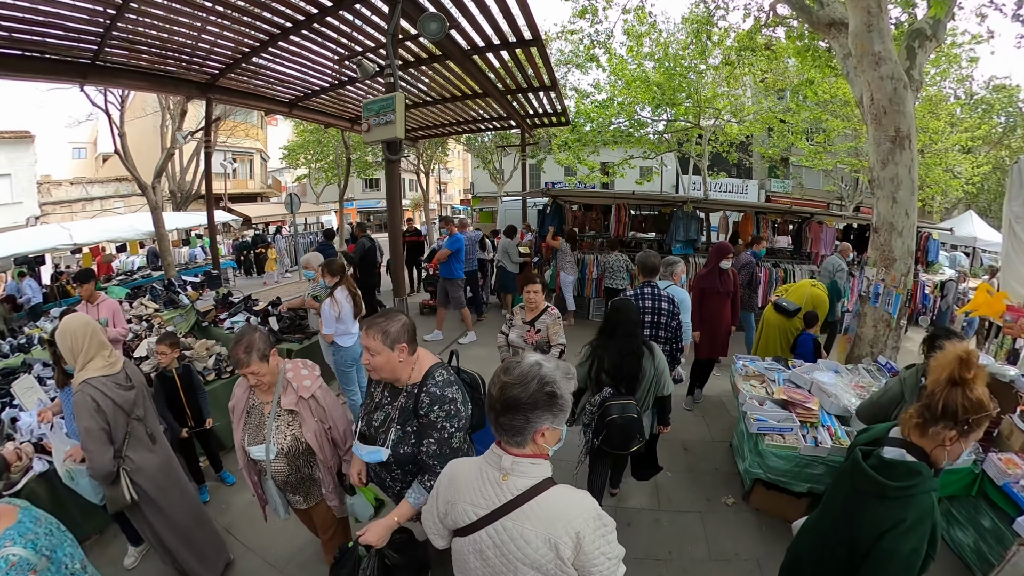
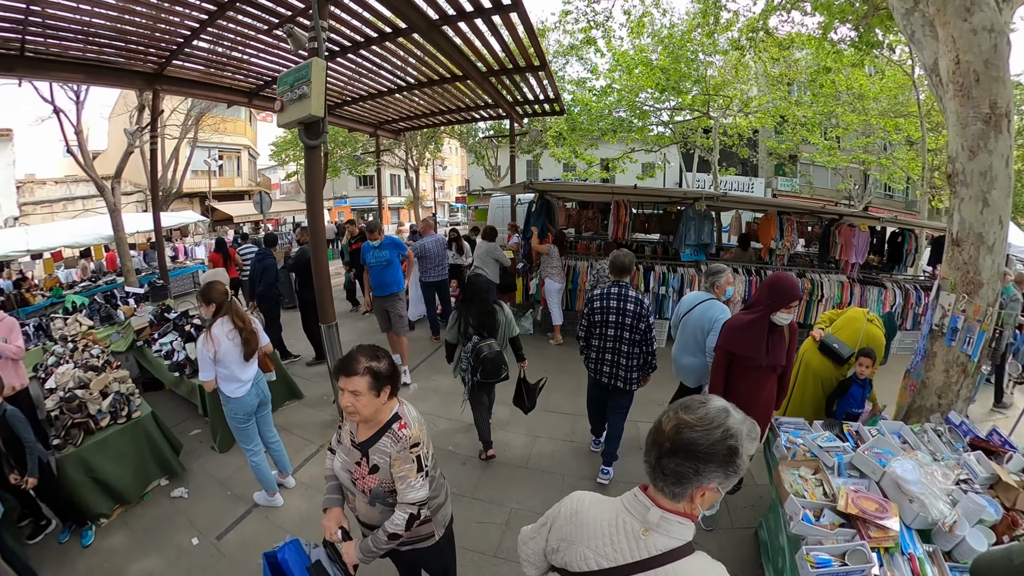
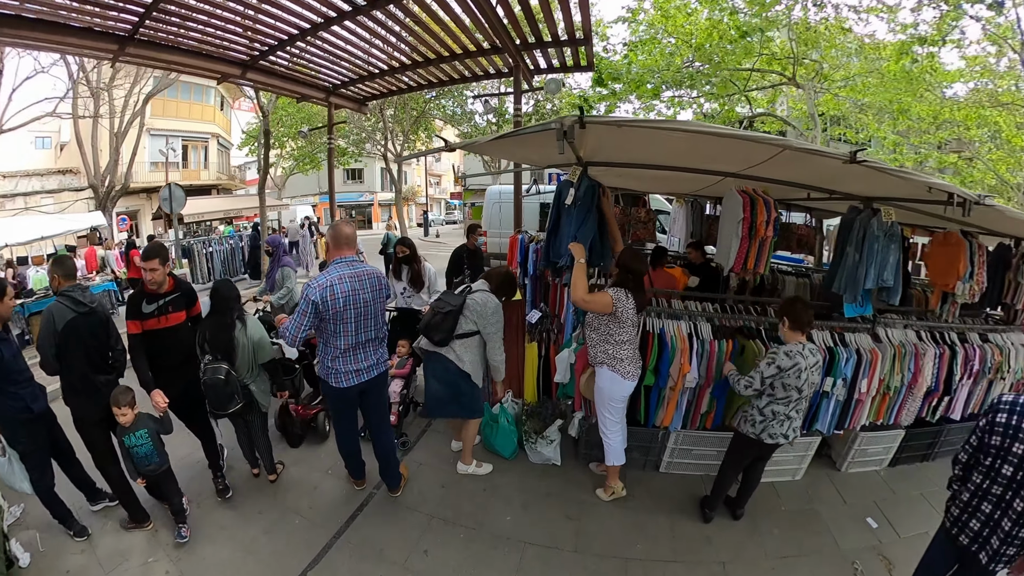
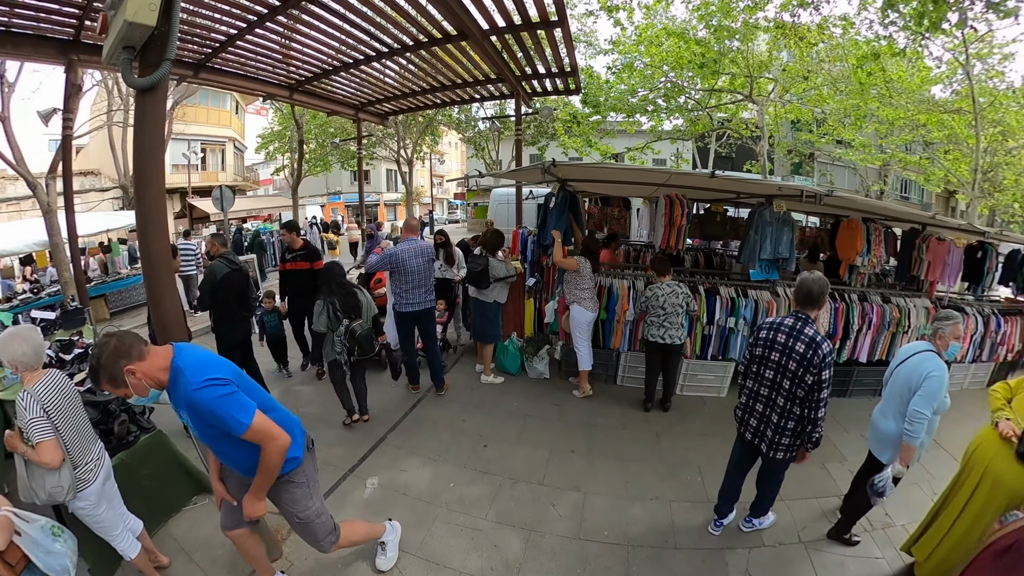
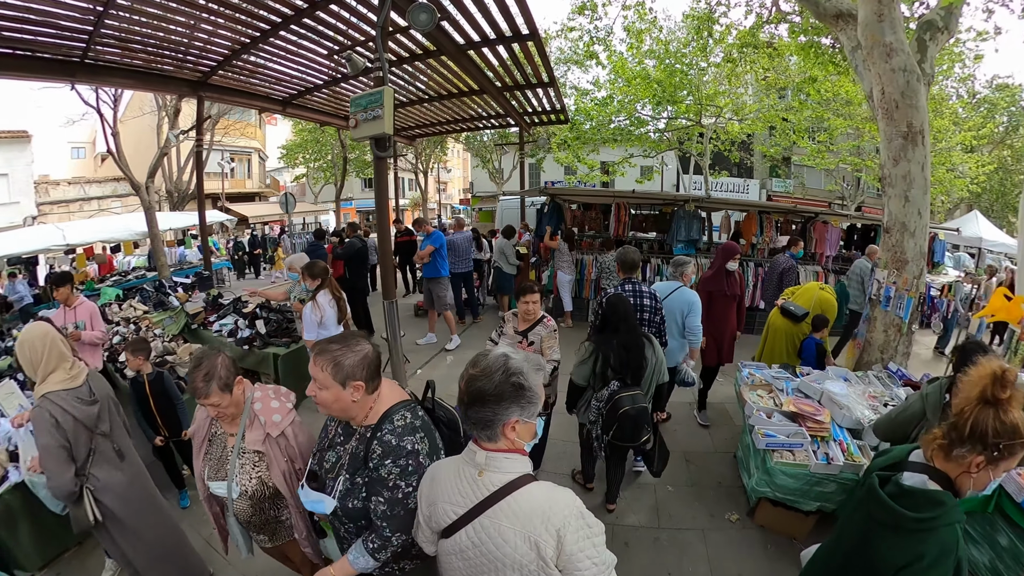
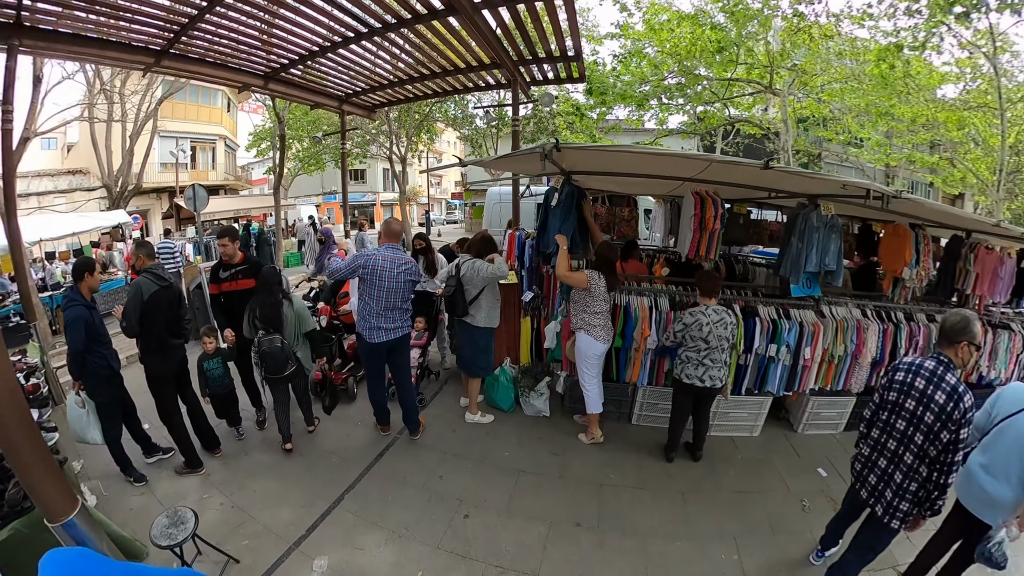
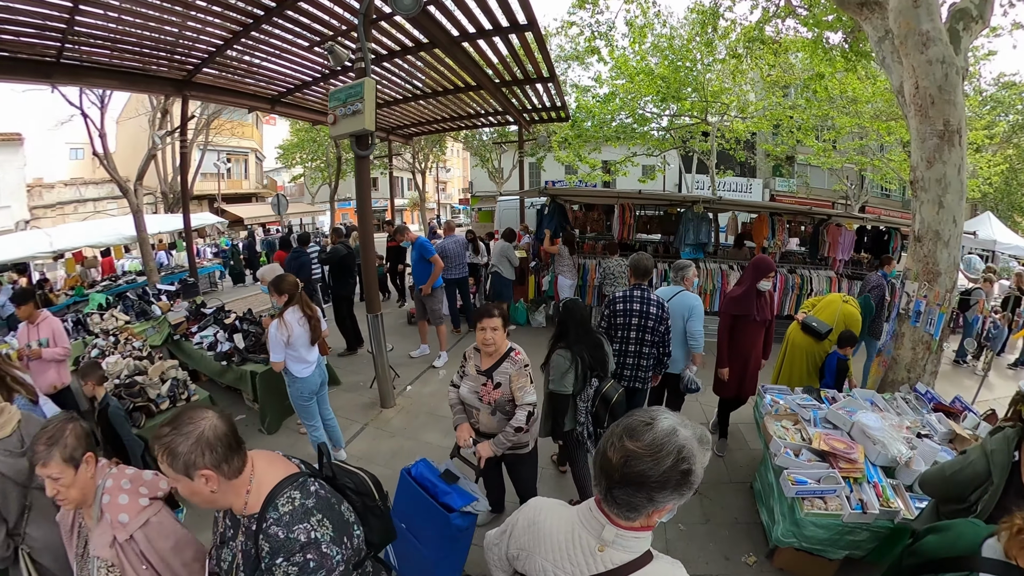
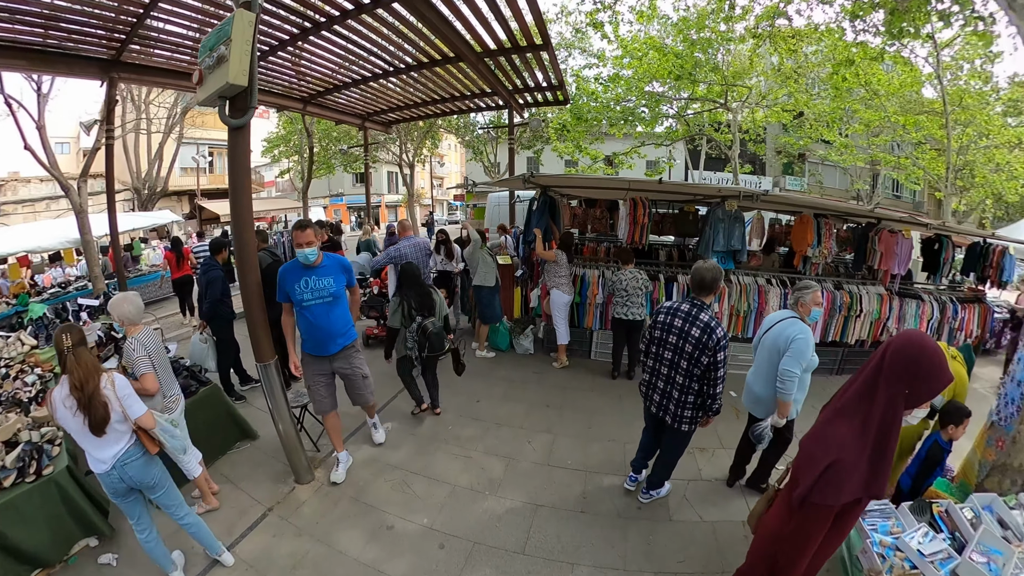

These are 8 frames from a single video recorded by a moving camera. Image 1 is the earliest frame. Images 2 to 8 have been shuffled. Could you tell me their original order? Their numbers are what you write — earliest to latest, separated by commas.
5, 7, 2, 8, 4, 6, 3
